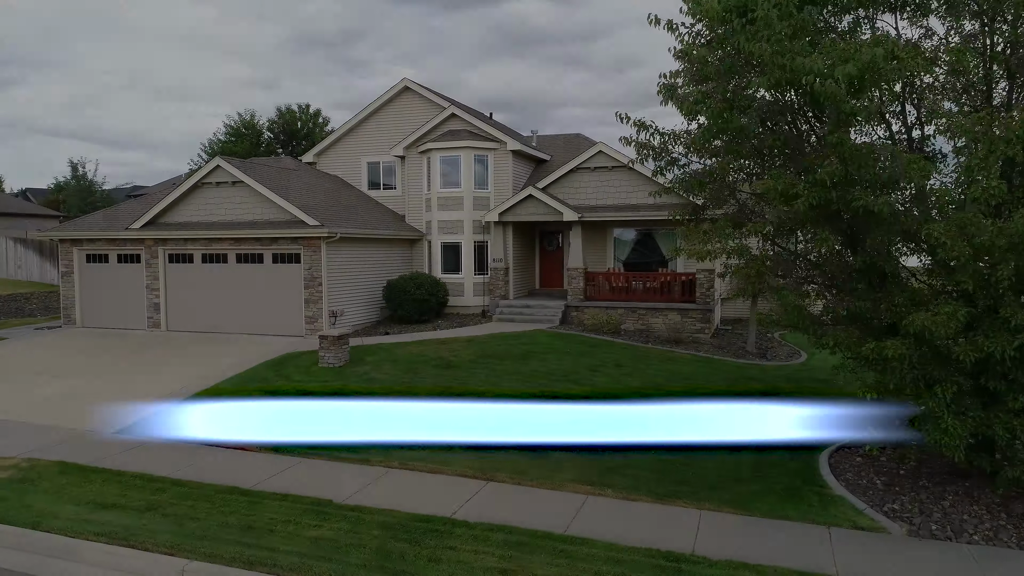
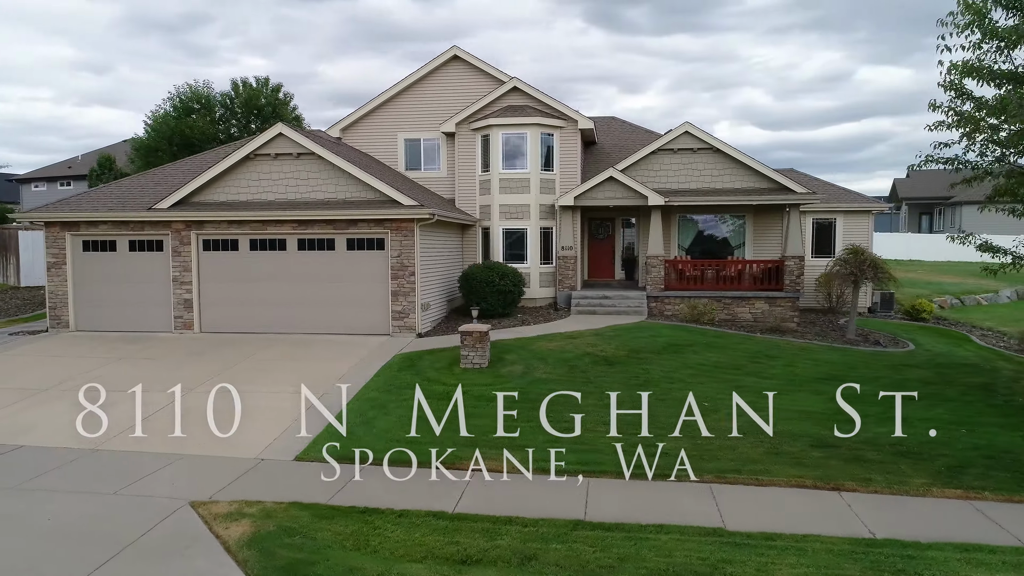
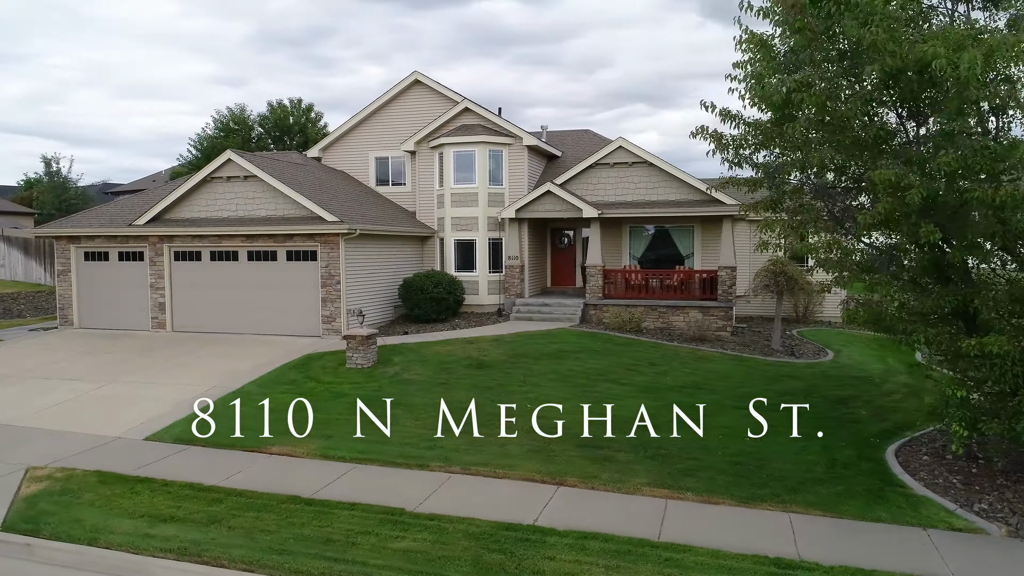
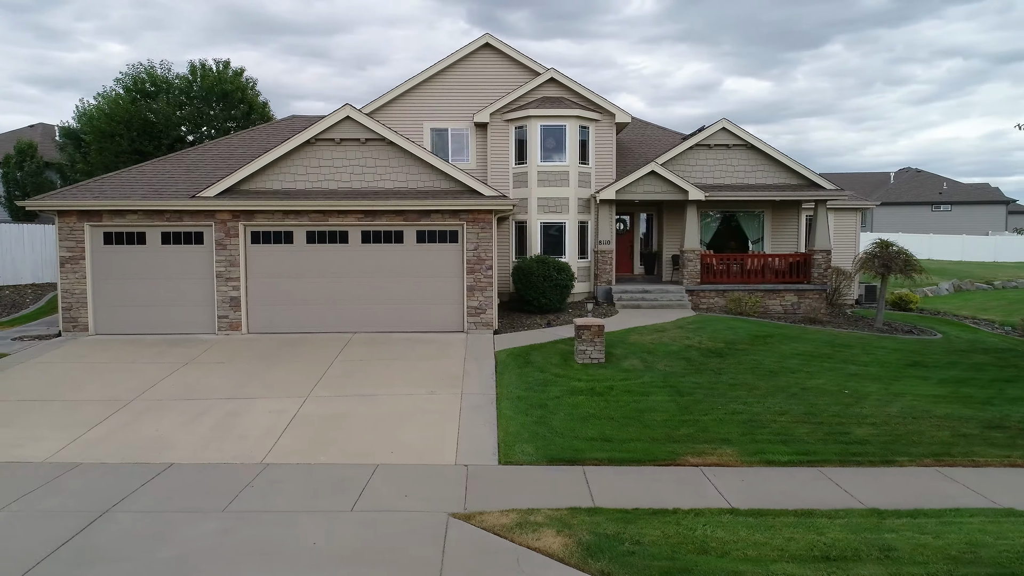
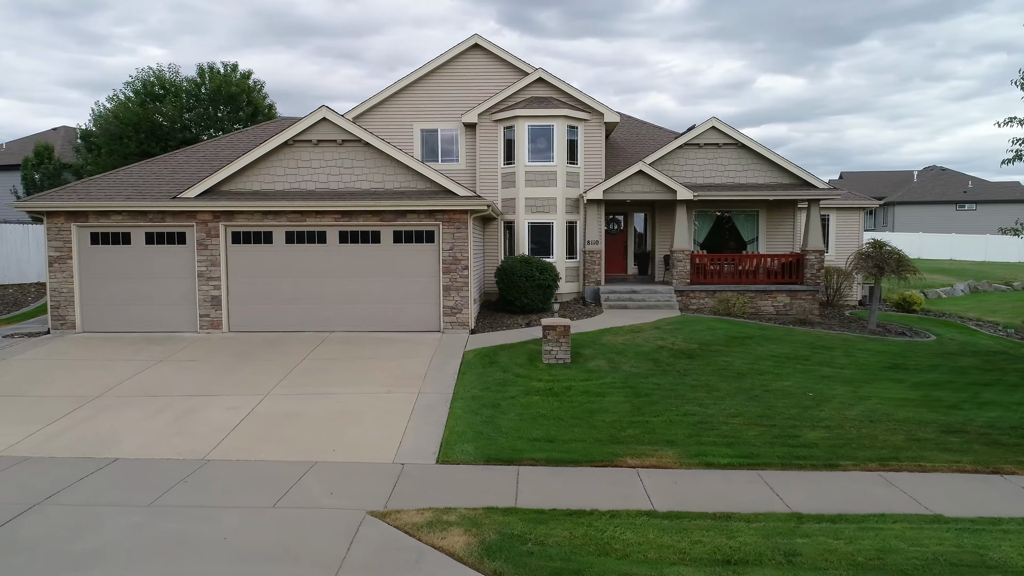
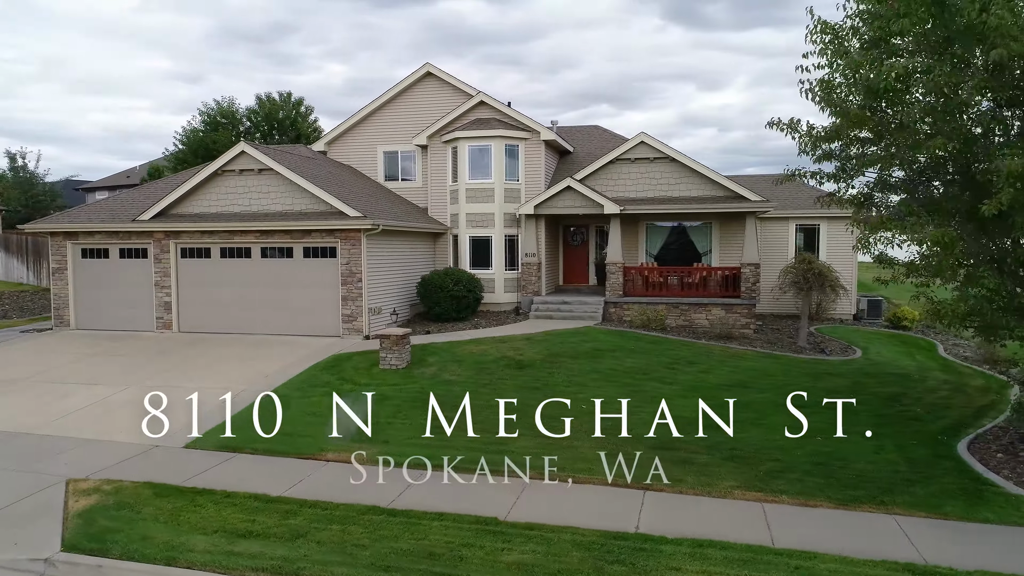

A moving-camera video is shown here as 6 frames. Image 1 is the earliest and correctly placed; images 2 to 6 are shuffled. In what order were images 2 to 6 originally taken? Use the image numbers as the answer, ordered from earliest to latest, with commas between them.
3, 6, 2, 5, 4
